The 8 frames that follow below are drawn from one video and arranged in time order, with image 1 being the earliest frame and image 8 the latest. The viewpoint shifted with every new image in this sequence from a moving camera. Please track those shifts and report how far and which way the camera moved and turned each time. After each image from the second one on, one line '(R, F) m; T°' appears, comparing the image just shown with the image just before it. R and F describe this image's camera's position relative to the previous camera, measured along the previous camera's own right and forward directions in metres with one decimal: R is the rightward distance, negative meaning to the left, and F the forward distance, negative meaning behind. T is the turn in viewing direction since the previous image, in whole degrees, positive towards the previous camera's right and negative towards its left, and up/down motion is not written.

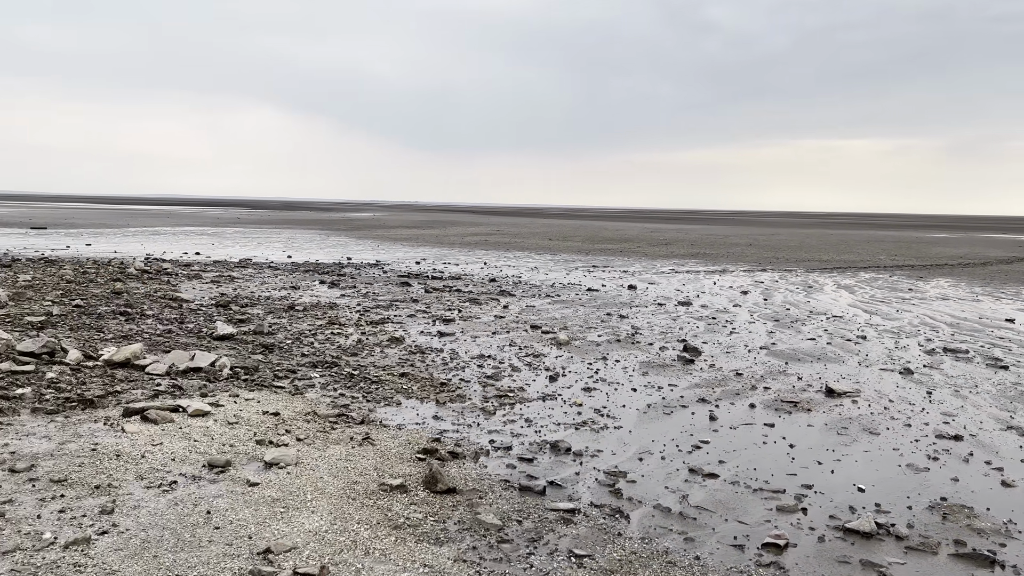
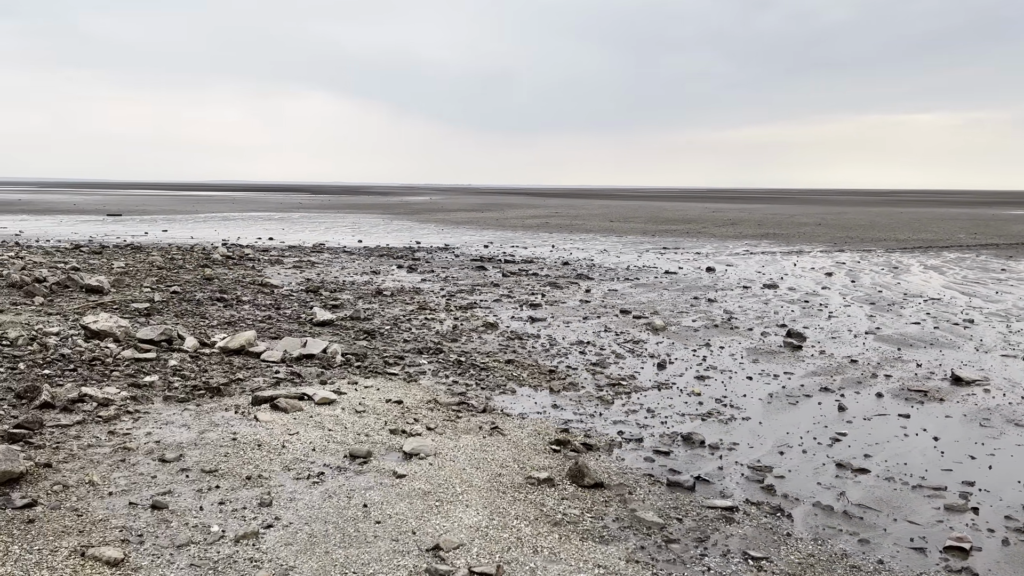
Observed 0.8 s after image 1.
(-0.5, +0.1) m; -4°
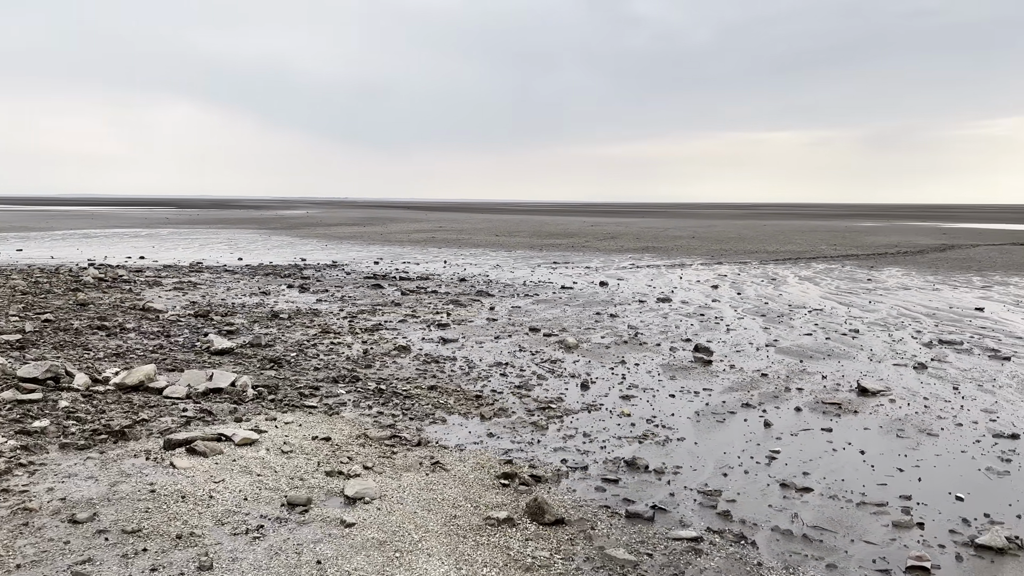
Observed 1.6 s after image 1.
(-0.3, +0.2) m; +8°
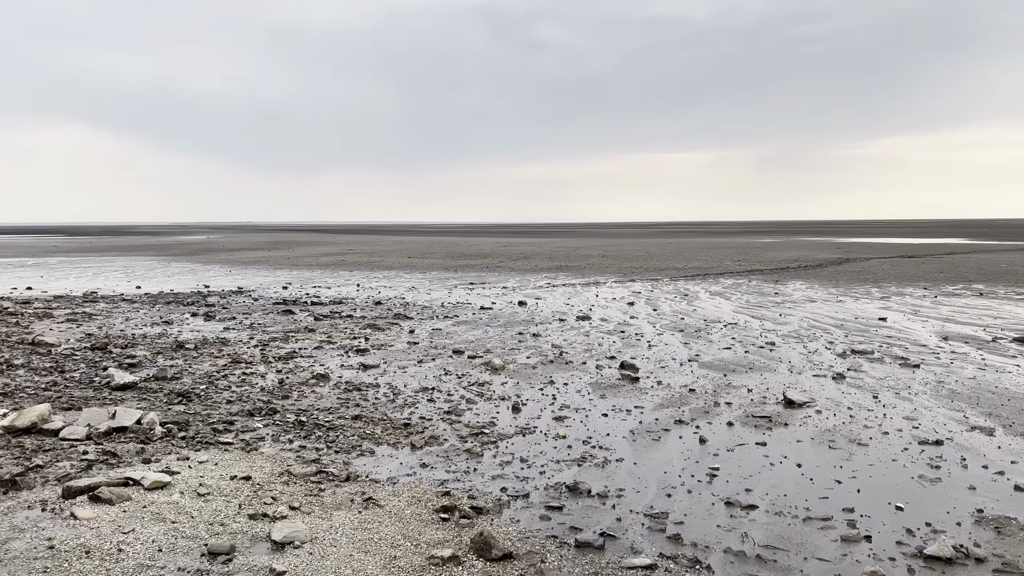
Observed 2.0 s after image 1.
(-0.1, +0.2) m; +6°
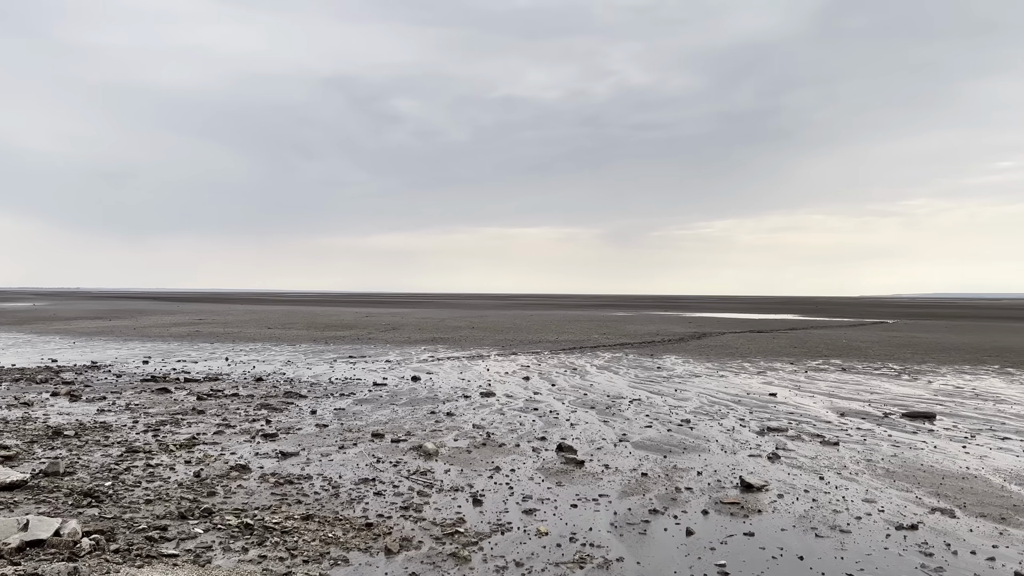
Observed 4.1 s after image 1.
(-0.9, +0.4) m; +10°
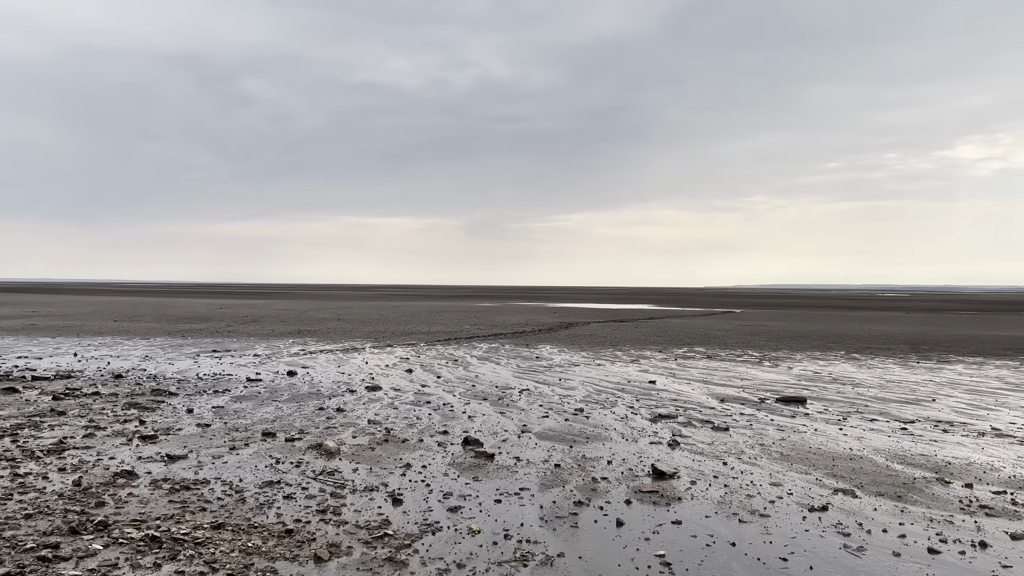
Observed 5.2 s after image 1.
(-0.5, +0.2) m; +10°
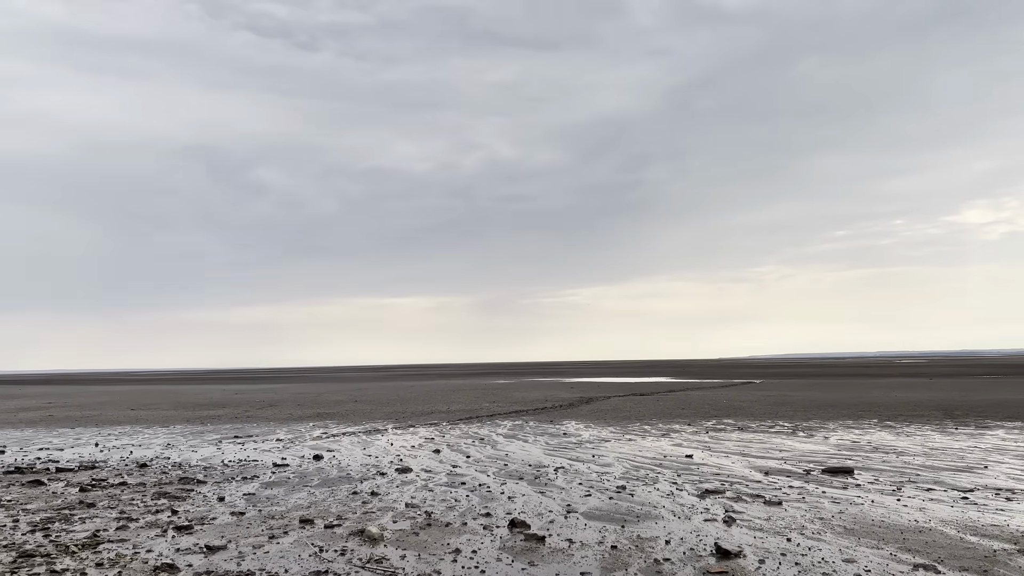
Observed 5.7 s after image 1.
(-0.3, +0.2) m; -1°
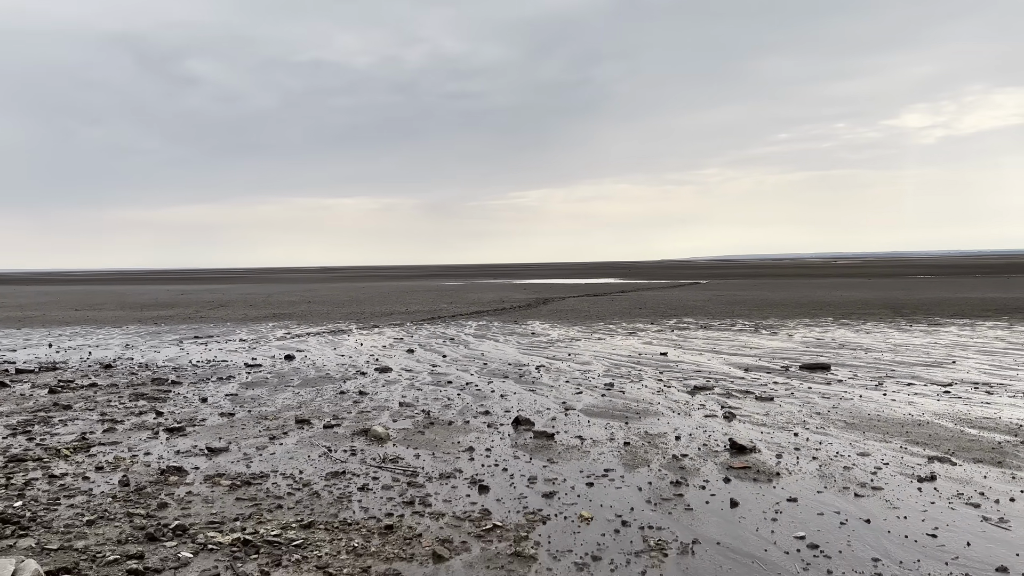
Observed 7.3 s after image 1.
(-0.6, +0.3) m; +4°
